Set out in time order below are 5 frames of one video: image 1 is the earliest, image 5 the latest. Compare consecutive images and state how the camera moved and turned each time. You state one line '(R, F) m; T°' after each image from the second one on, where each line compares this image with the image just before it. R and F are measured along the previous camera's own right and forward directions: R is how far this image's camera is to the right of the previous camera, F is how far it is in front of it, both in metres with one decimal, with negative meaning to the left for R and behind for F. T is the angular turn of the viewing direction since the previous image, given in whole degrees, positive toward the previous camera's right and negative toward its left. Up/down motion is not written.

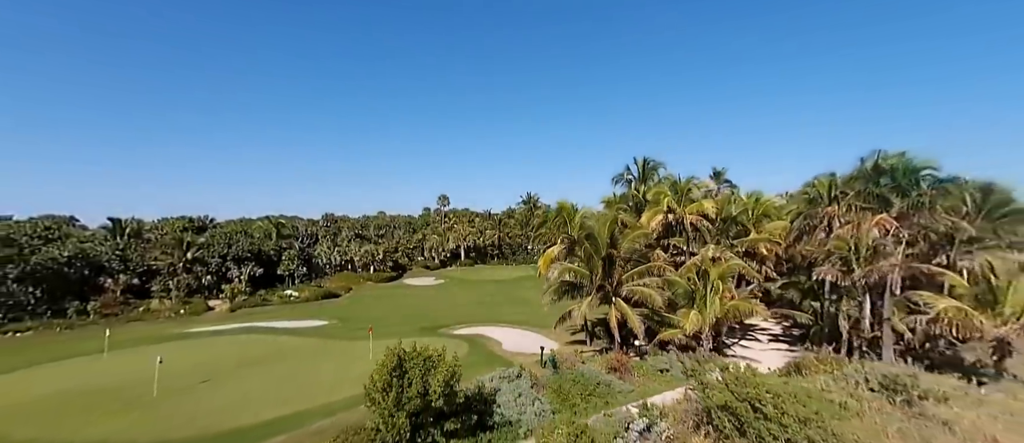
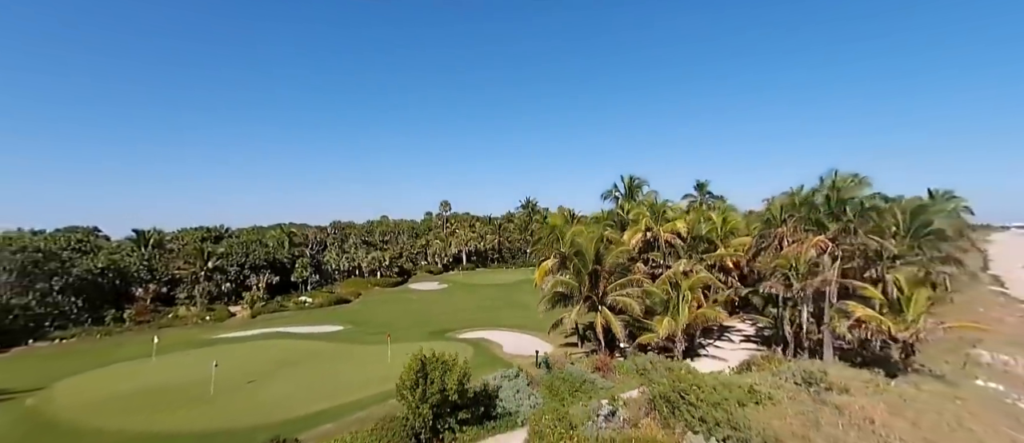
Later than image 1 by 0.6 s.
(+0.1, -3.2) m; 0°
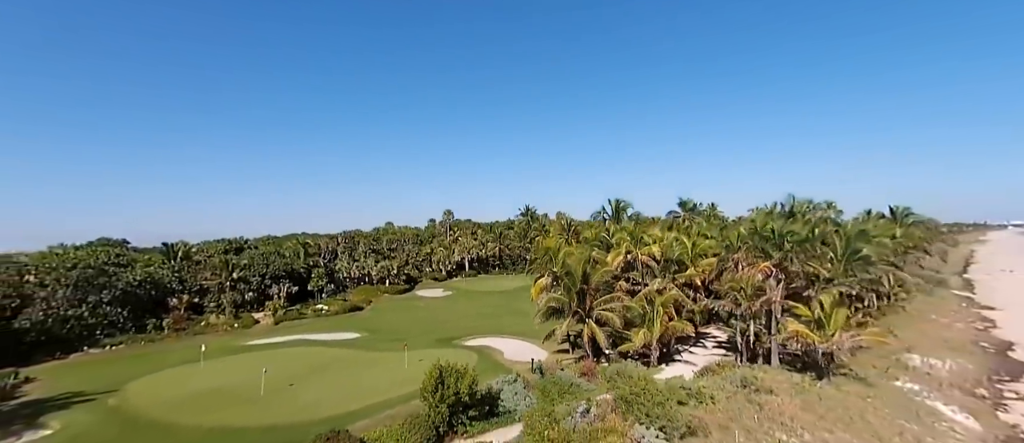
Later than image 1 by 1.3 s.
(+0.1, -4.2) m; 0°
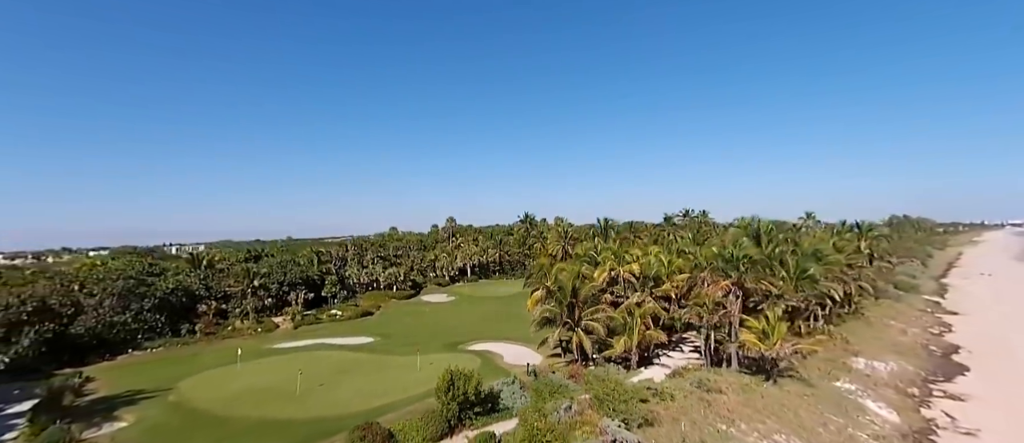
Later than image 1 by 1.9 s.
(+0.1, -4.4) m; 0°
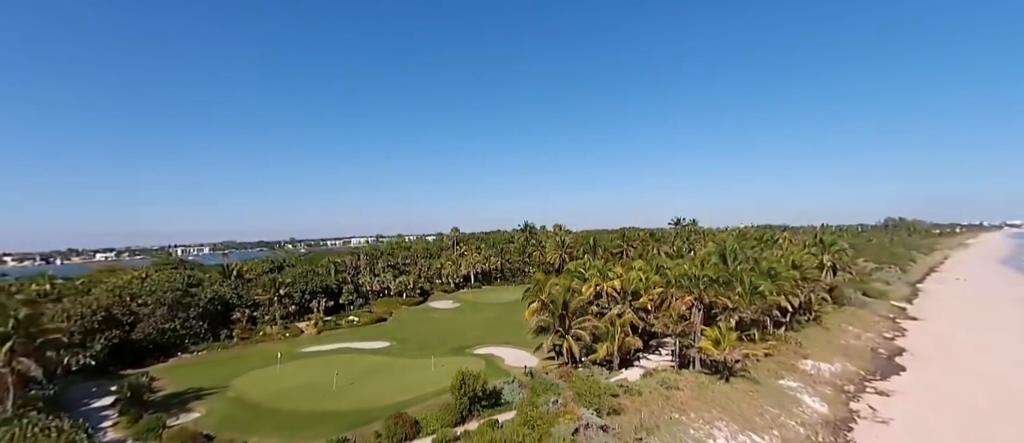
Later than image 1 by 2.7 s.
(+0.1, -6.0) m; 0°
